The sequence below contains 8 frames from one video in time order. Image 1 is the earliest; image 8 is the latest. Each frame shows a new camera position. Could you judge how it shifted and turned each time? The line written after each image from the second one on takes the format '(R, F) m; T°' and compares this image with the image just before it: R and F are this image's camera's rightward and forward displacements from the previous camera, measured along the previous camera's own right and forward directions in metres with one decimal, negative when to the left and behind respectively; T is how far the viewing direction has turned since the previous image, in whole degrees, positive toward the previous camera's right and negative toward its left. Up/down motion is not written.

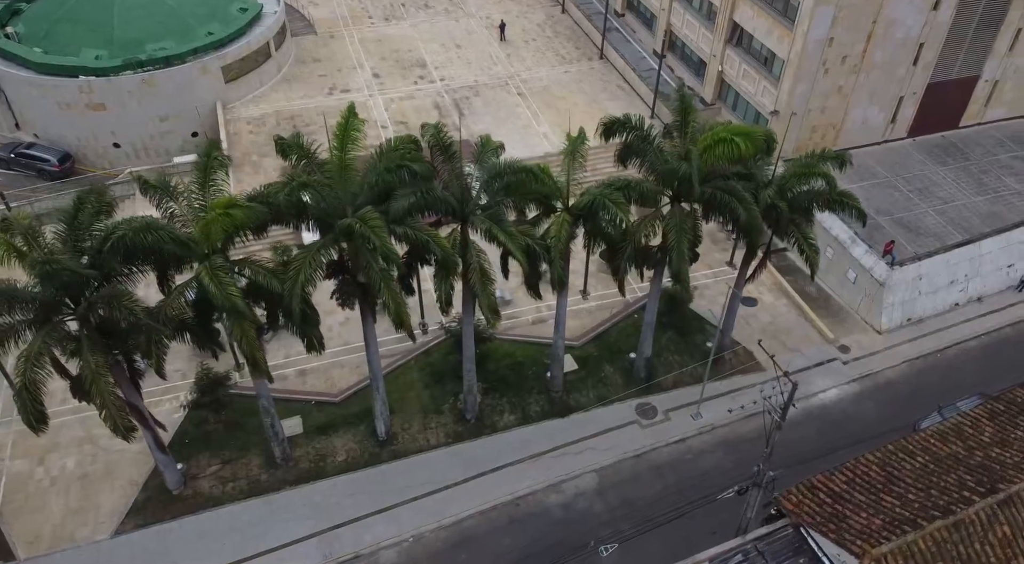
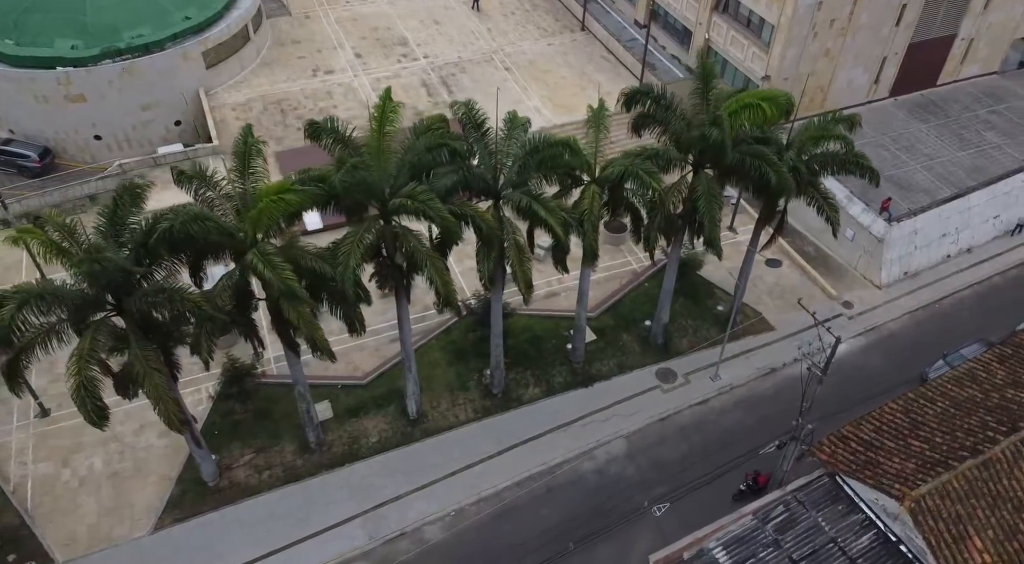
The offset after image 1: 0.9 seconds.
(-2.5, -0.2) m; +3°
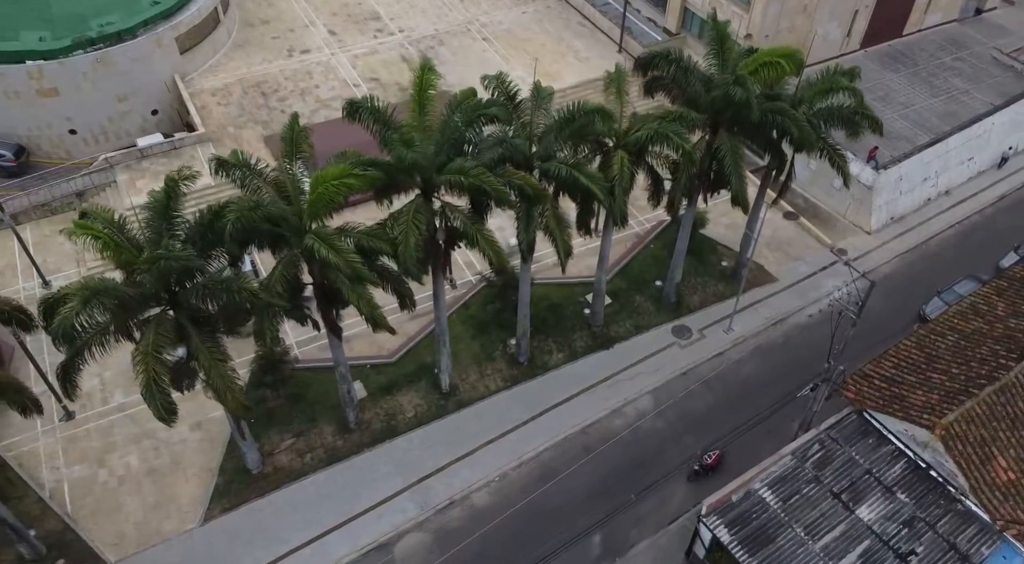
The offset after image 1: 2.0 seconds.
(-3.0, -0.5) m; +4°
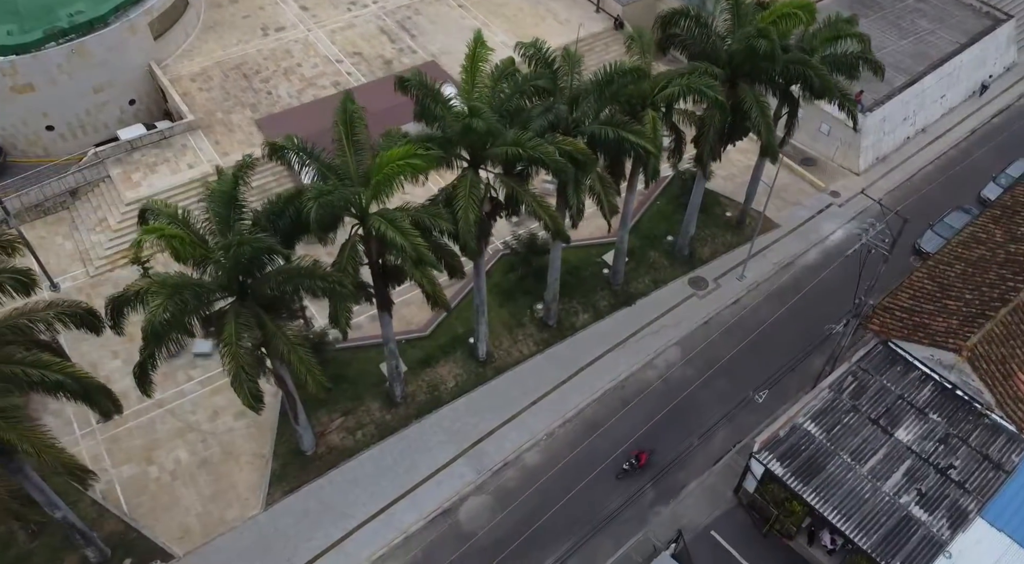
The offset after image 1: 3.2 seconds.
(-3.5, -0.5) m; +5°
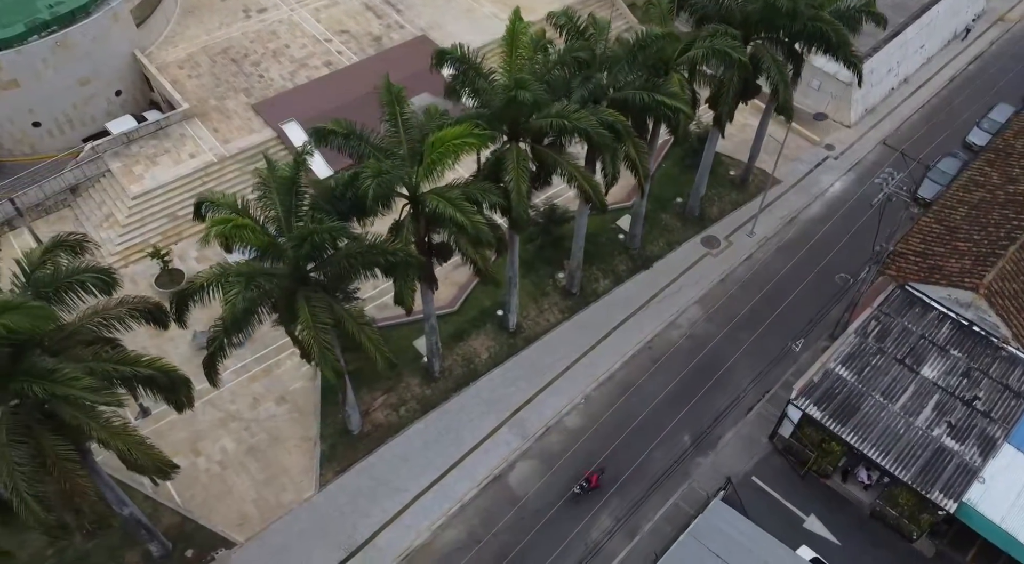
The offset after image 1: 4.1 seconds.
(-2.9, -0.4) m; +4°
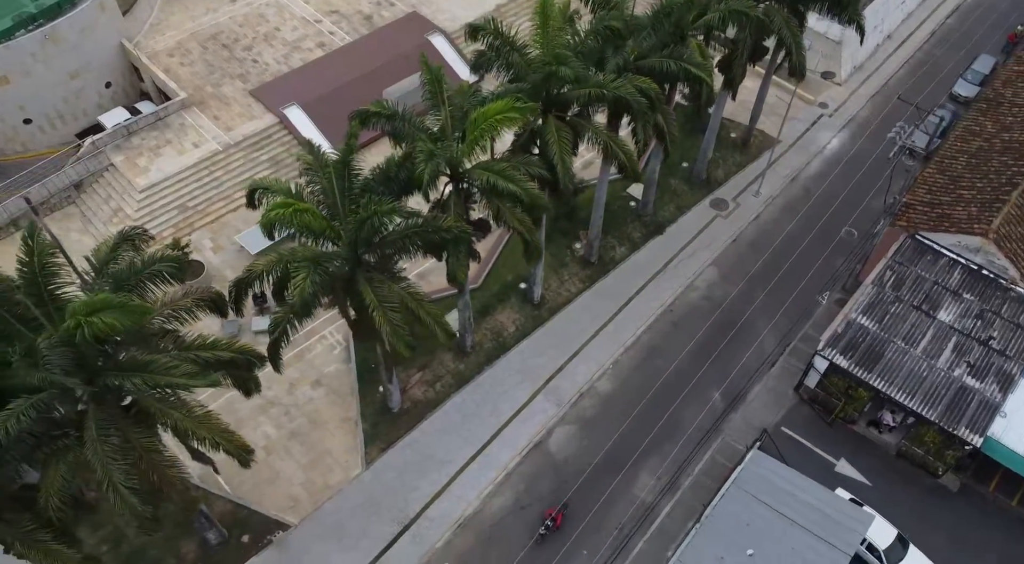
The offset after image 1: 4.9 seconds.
(-2.5, -0.4) m; +3°
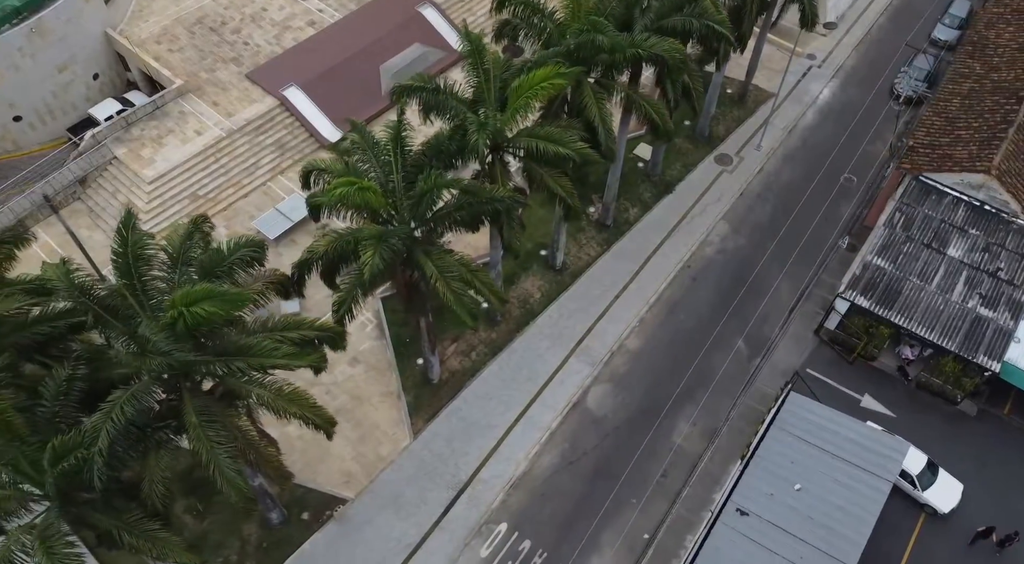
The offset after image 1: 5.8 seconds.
(-2.7, -0.5) m; +3°
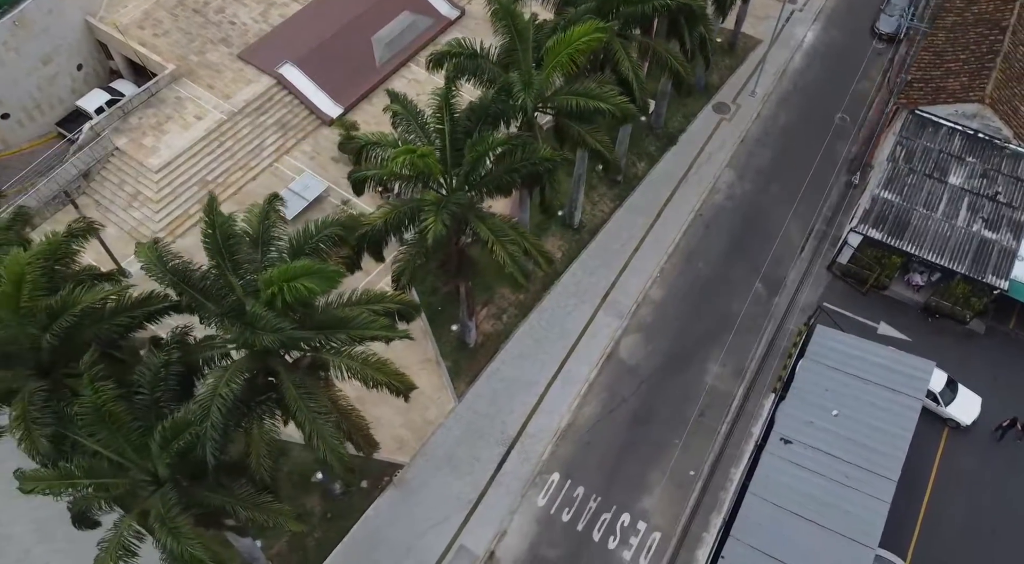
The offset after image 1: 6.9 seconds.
(-2.8, -0.5) m; +3°
